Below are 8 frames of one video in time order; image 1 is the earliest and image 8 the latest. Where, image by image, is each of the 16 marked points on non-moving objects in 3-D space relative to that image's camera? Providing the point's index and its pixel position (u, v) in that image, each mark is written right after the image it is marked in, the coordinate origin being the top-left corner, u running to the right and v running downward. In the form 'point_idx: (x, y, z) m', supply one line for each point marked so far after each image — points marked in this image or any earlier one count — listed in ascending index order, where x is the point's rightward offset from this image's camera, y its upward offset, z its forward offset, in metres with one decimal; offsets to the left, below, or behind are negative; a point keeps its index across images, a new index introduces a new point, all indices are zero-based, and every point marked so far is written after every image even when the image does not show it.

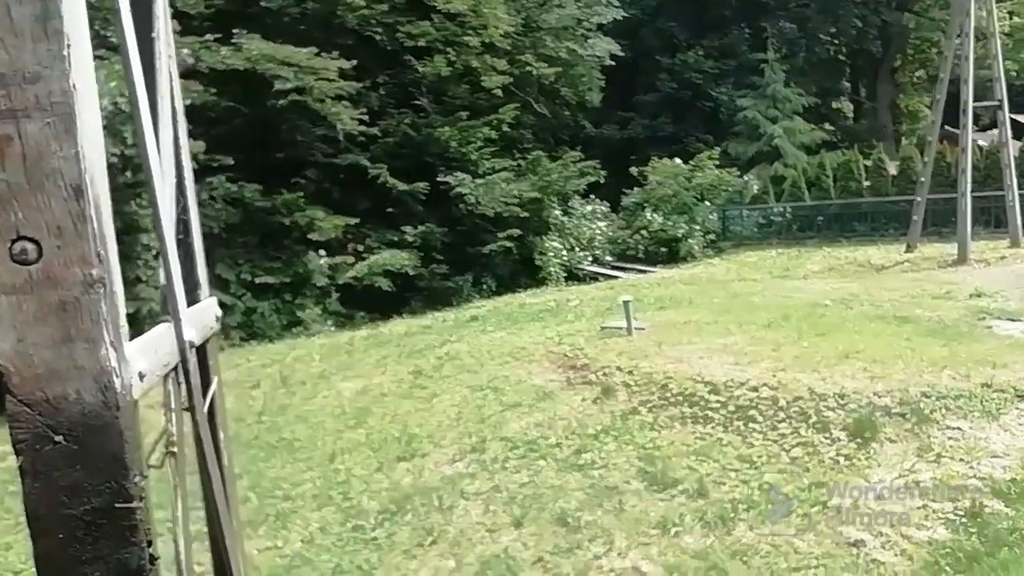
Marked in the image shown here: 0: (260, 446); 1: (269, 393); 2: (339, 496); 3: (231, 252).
0: (-2.0, -1.3, +6.4) m
1: (-2.4, -1.0, +7.8) m
2: (-1.1, -1.4, +5.1) m
3: (-3.9, +0.5, +11.0) m
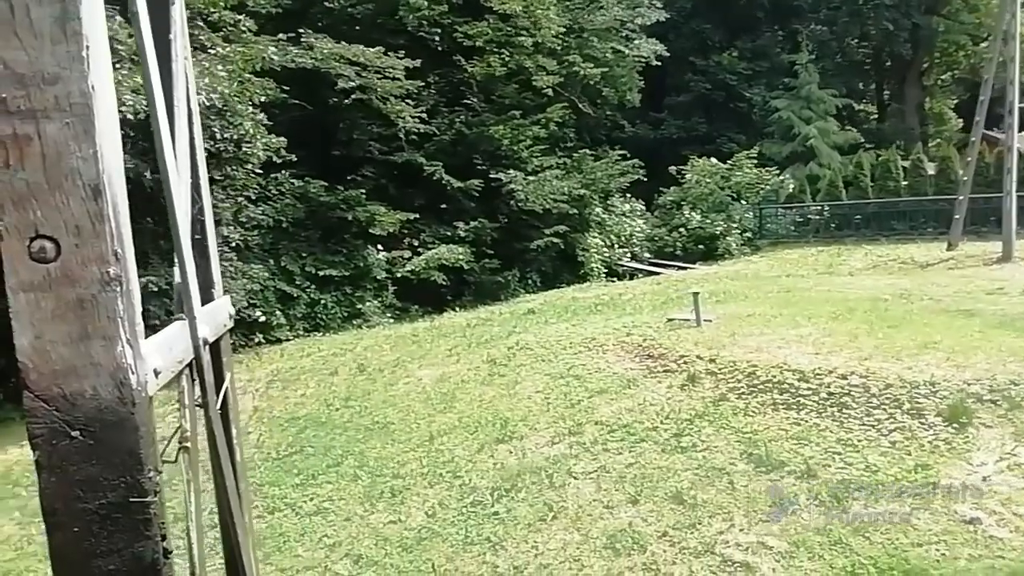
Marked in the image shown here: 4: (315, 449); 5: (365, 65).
0: (-1.3, -1.2, +6.6) m
1: (-1.7, -0.9, +8.1) m
2: (-0.4, -1.3, +5.3) m
3: (-3.1, +0.6, +11.2) m
4: (-1.6, -1.3, +6.2) m
5: (-2.0, +3.3, +11.8) m
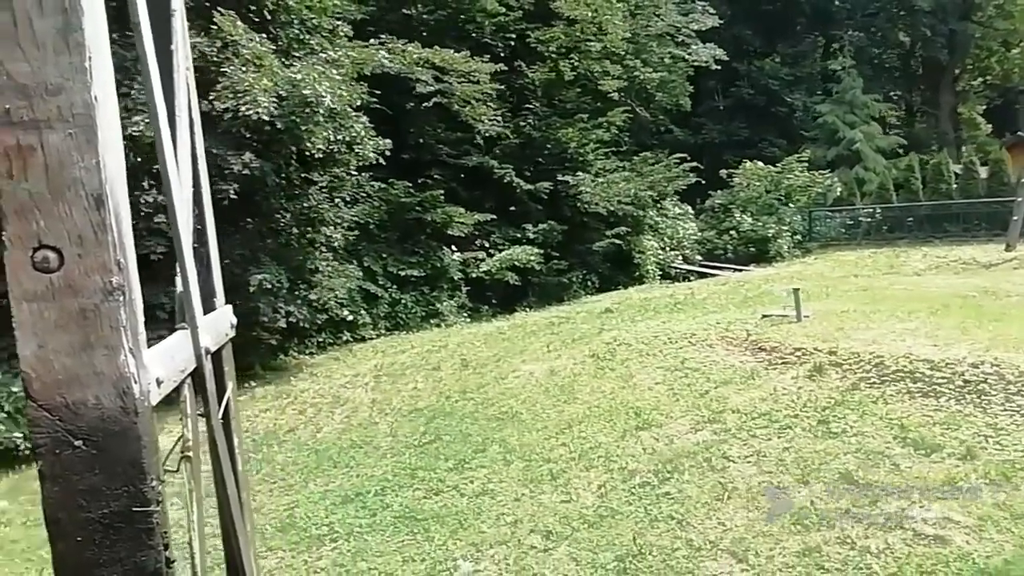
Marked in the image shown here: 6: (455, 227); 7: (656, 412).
0: (-0.2, -1.1, +6.8) m
1: (-0.6, -0.9, +8.2) m
2: (+0.6, -1.2, +5.5) m
3: (-2.0, +0.6, +11.4) m
4: (-0.5, -1.2, +6.4) m
5: (-0.9, +3.3, +12.0) m
6: (-0.9, +0.9, +12.0) m
7: (+1.1, -1.0, +6.3) m
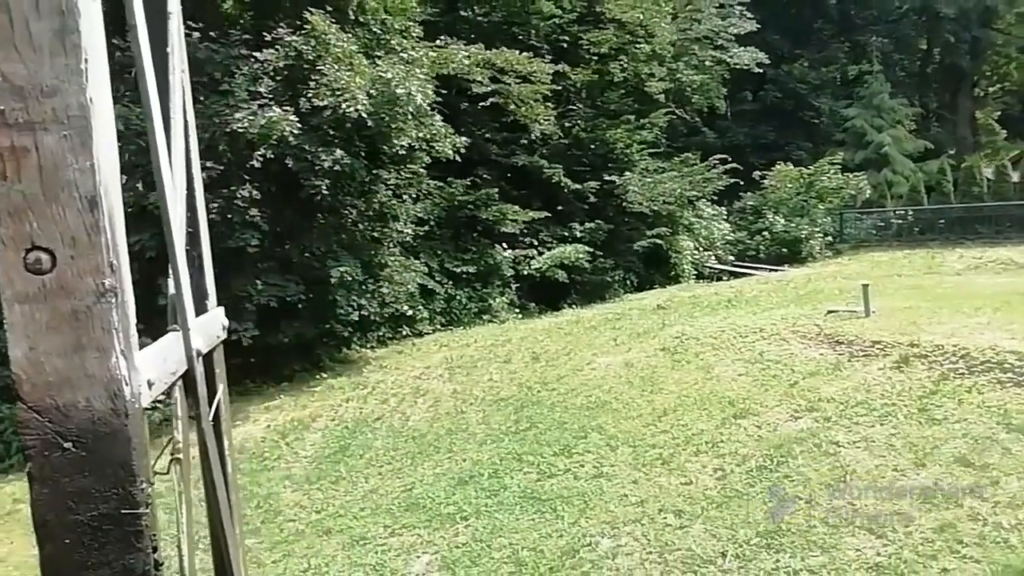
0: (+0.6, -1.0, +6.9) m
1: (+0.2, -0.8, +8.4) m
2: (+1.4, -1.1, +5.7) m
3: (-1.2, +0.7, +11.6) m
4: (+0.2, -1.2, +6.5) m
5: (-0.1, +3.4, +12.2) m
6: (-0.1, +1.0, +12.2) m
7: (+1.9, -0.9, +6.4) m
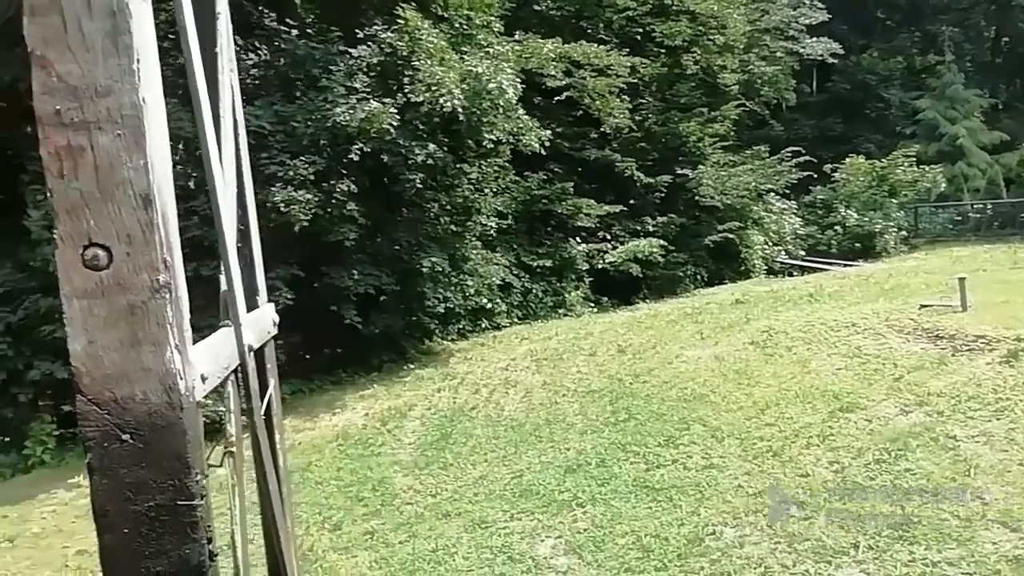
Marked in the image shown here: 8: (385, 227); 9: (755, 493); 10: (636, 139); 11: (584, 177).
0: (+1.4, -1.0, +6.9) m
1: (+1.1, -0.8, +8.4) m
2: (+2.2, -1.1, +5.7) m
3: (-0.1, +0.8, +11.7) m
4: (+1.1, -1.1, +6.6) m
5: (+1.0, +3.5, +12.2) m
6: (+1.1, +1.1, +12.2) m
7: (+2.8, -0.9, +6.4) m
8: (-1.4, +0.7, +8.8) m
9: (+1.5, -1.3, +5.0) m
10: (+2.1, +2.5, +13.2) m
11: (+1.2, +1.8, +13.1) m
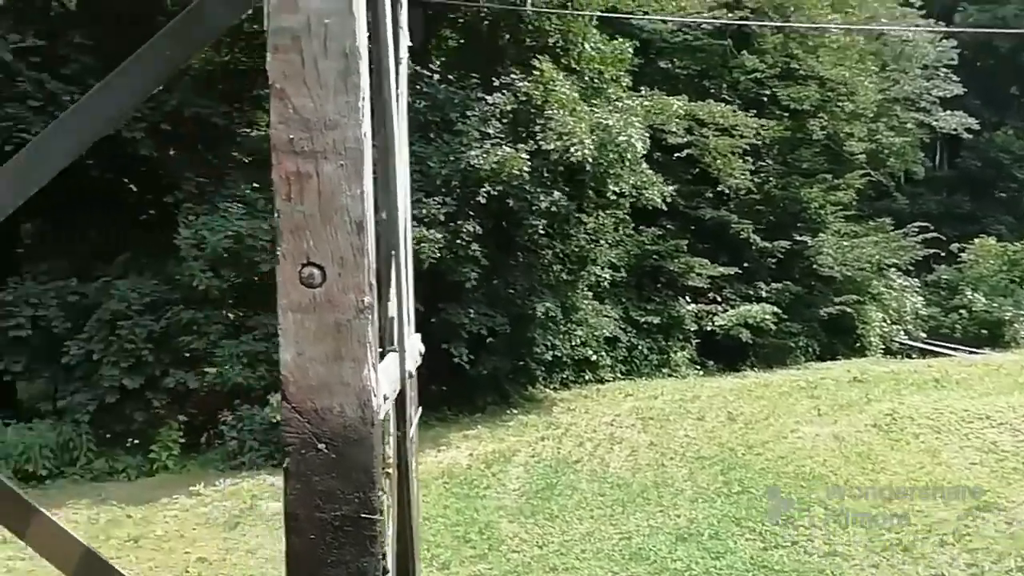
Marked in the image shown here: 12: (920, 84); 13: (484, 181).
0: (+2.4, -1.6, +6.6) m
1: (+2.3, -1.5, +8.2) m
2: (+3.0, -1.7, +5.3) m
3: (+1.5, 0.0, +11.6) m
4: (+1.9, -1.7, +6.3) m
5: (+2.9, +2.5, +12.2) m
6: (+2.8, +0.2, +12.1) m
7: (+3.6, -1.6, +6.0) m
8: (-0.1, +0.2, +8.9) m
9: (+2.2, -1.8, +4.7) m
10: (+4.0, +1.4, +13.0) m
11: (+3.1, +0.8, +12.9) m
12: (+7.8, +3.9, +15.1) m
13: (-0.2, +1.1, +8.6) m
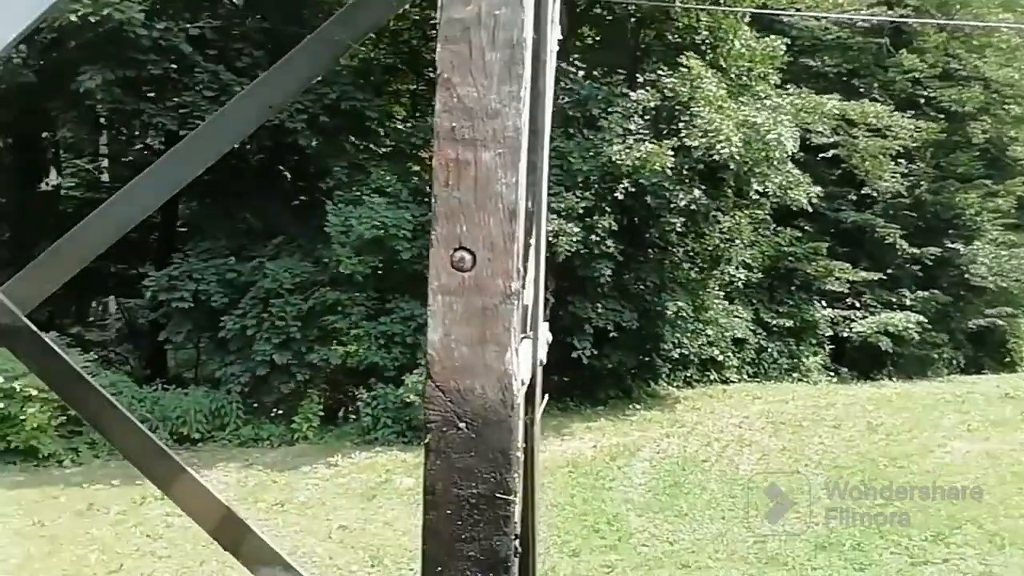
0: (+3.3, -1.6, +6.3) m
1: (+3.5, -1.5, +7.8) m
2: (+3.7, -1.7, +4.9) m
3: (+3.3, 0.0, +11.3) m
4: (+2.9, -1.7, +6.0) m
5: (+4.9, +2.5, +11.6) m
6: (+4.6, +0.1, +11.5) m
7: (+4.5, -1.6, +5.4) m
8: (+1.4, +0.3, +8.9) m
9: (+2.9, -1.8, +4.3) m
10: (+6.0, +1.3, +12.3) m
11: (+5.1, +0.8, +12.4) m
12: (+10.2, +3.6, +13.8) m
13: (+1.2, +1.2, +8.6) m
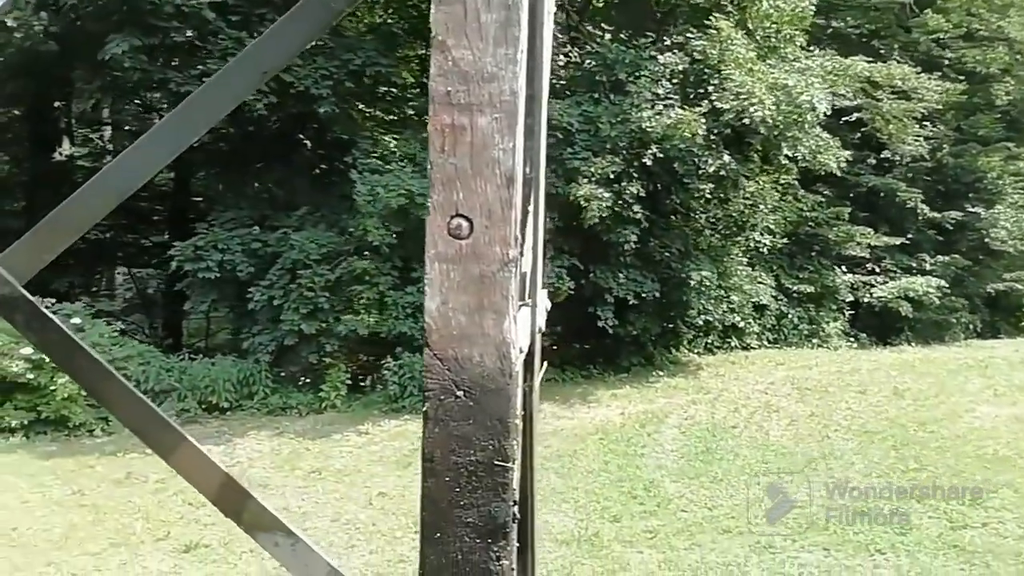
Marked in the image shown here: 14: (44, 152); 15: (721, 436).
0: (+3.4, -1.3, +6.3) m
1: (+3.6, -1.1, +7.8) m
2: (+3.8, -1.5, +4.8) m
3: (+3.4, +0.5, +11.2) m
4: (+2.9, -1.4, +6.0) m
5: (+5.0, +3.0, +11.4) m
6: (+4.8, +0.6, +11.4) m
7: (+4.5, -1.4, +5.4) m
8: (+1.4, +0.7, +8.8) m
9: (+2.9, -1.6, +4.4) m
10: (+6.2, +1.8, +12.1) m
11: (+5.2, +1.3, +12.2) m
12: (+10.4, +4.2, +13.4) m
13: (+1.3, +1.6, +8.5) m
14: (-5.5, +1.6, +9.2) m
15: (+1.6, -1.3, +7.0) m
